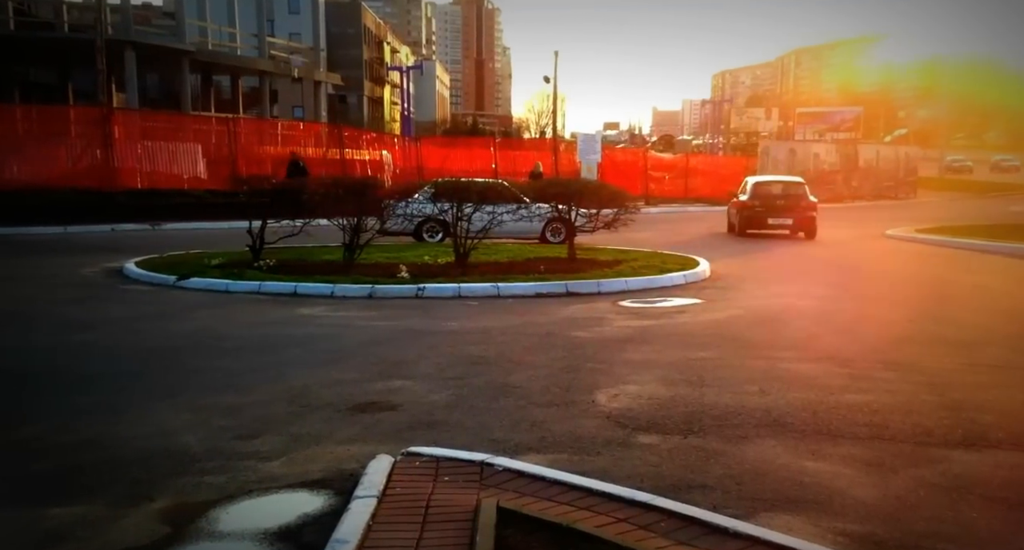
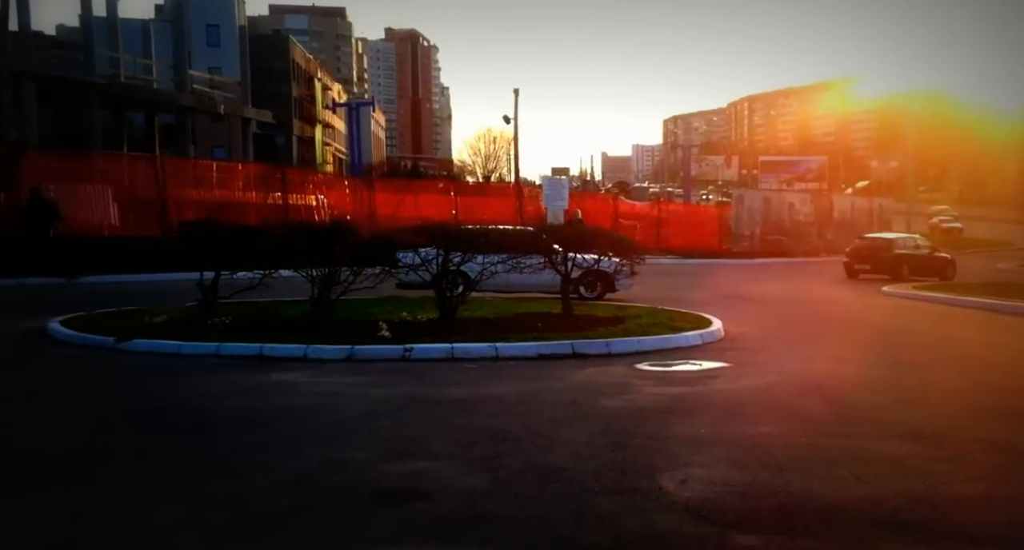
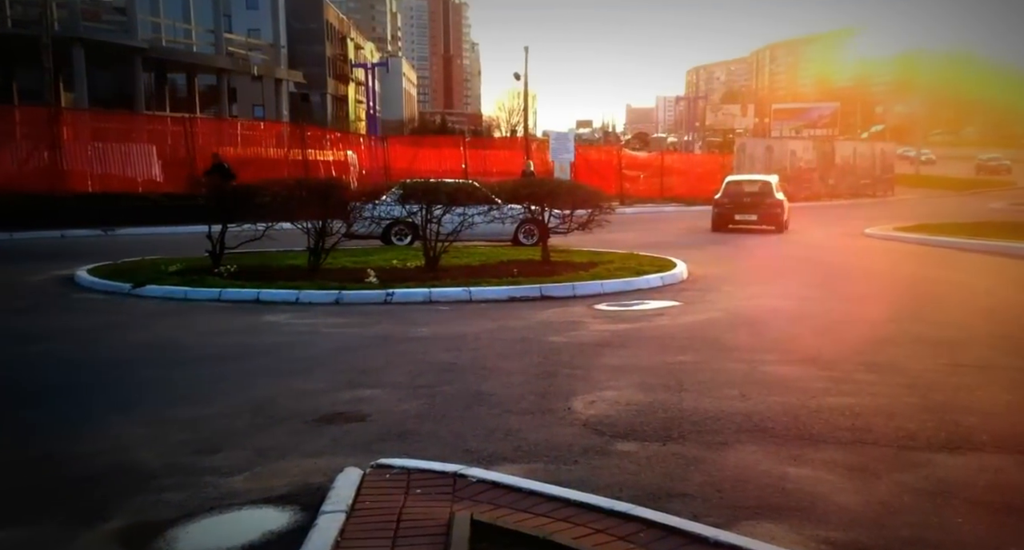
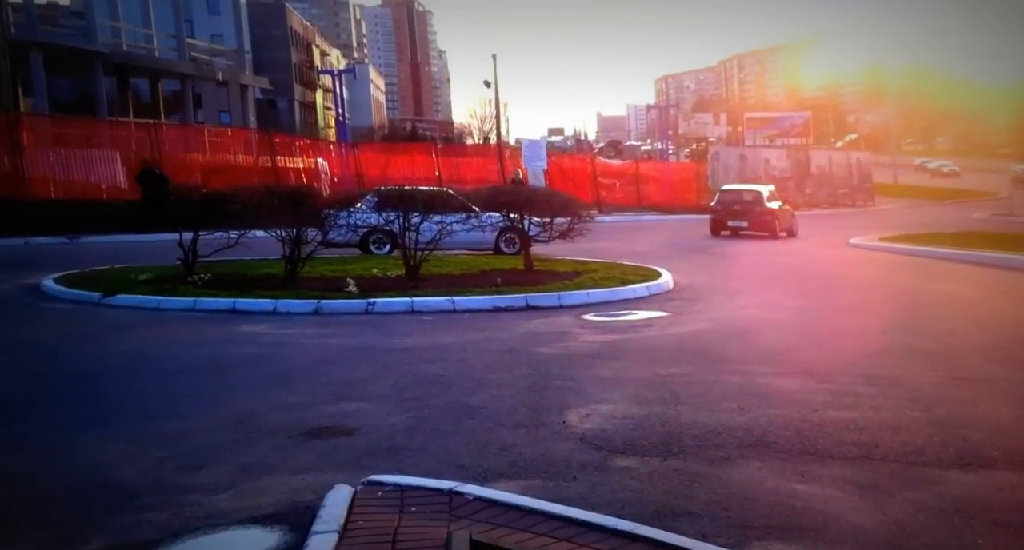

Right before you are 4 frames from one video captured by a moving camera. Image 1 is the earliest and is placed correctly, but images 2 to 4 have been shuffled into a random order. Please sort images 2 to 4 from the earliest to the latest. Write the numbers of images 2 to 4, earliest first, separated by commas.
3, 4, 2
